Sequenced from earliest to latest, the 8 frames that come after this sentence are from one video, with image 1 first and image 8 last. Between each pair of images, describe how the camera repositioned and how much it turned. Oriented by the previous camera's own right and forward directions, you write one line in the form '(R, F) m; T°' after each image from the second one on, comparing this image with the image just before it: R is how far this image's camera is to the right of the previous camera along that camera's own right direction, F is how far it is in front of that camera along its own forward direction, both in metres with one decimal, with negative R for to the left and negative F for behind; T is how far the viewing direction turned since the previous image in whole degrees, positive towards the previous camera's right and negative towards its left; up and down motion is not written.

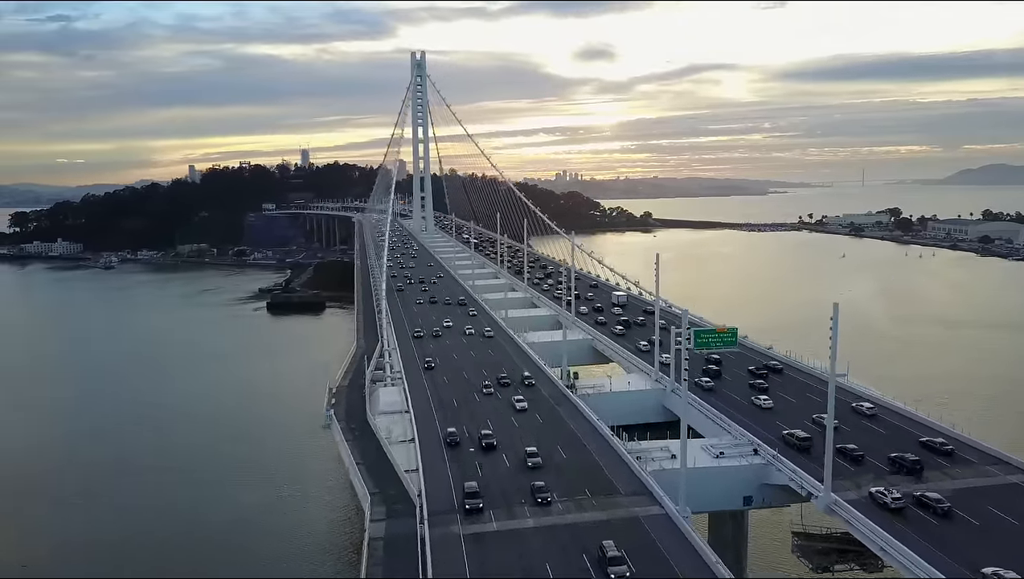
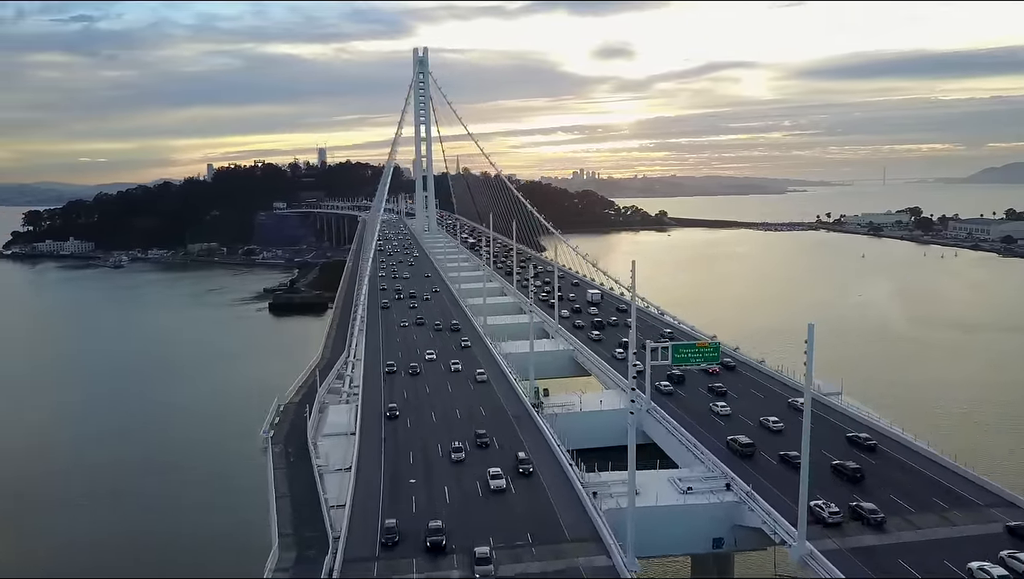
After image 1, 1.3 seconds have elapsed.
(+1.1, +1.2) m; -1°
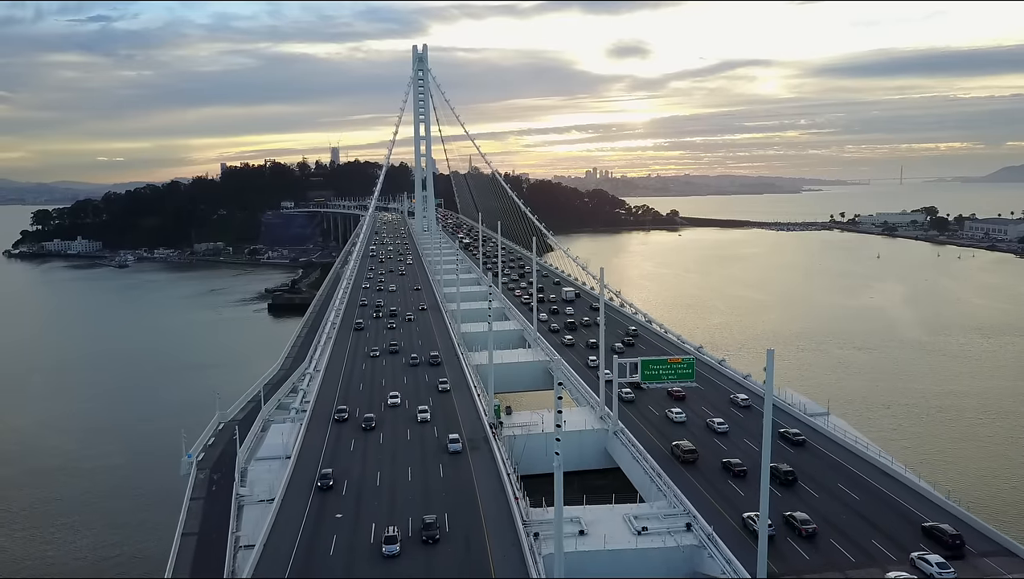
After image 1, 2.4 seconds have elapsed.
(+1.0, +1.1) m; -1°
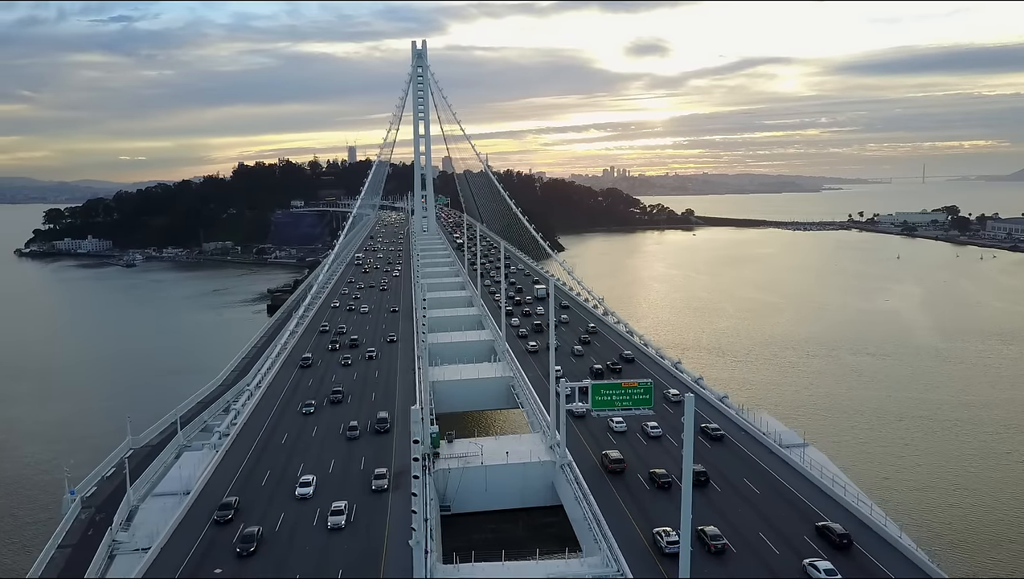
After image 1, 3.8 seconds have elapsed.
(+1.3, +1.4) m; -1°
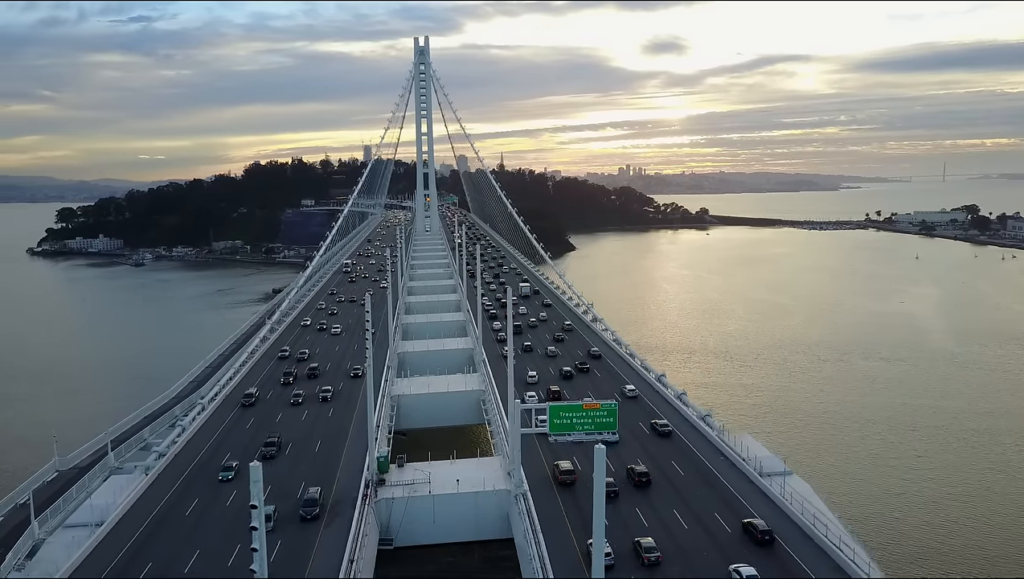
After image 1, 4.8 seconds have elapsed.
(+0.9, +1.0) m; -1°
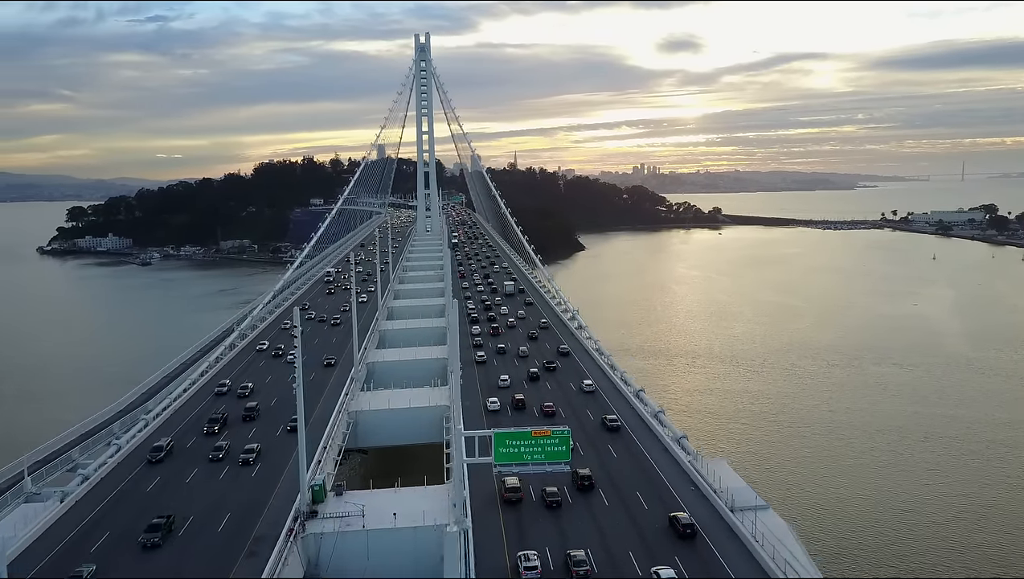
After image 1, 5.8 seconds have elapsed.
(+1.0, +1.0) m; -1°
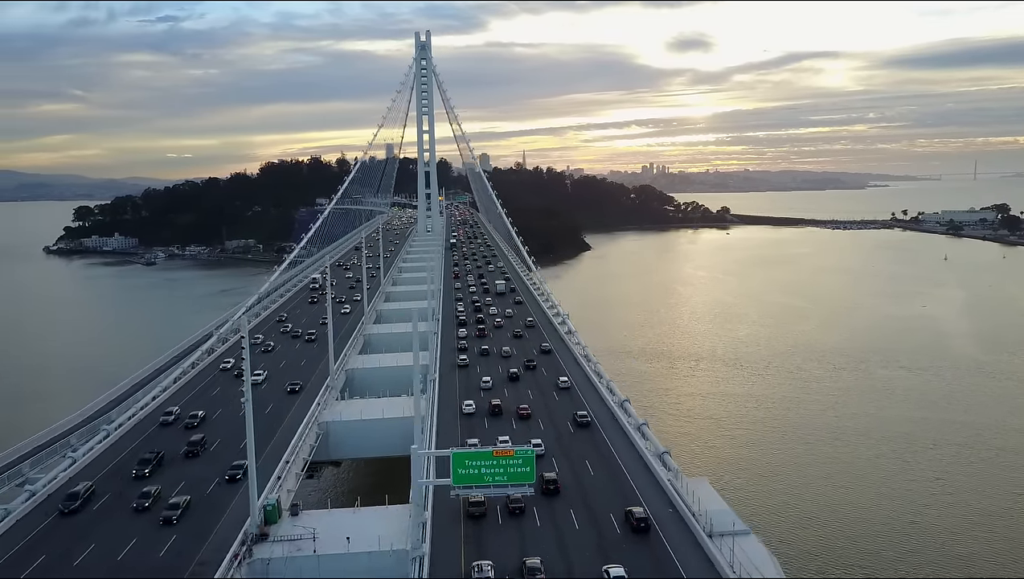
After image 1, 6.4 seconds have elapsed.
(+0.6, +0.6) m; -1°
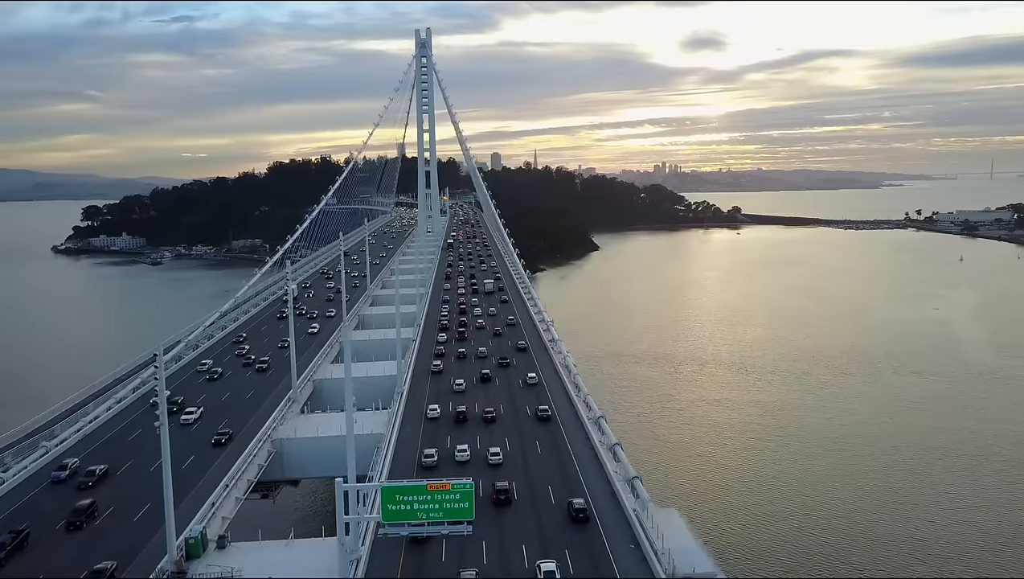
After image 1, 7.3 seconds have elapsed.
(+0.8, +0.9) m; -1°
